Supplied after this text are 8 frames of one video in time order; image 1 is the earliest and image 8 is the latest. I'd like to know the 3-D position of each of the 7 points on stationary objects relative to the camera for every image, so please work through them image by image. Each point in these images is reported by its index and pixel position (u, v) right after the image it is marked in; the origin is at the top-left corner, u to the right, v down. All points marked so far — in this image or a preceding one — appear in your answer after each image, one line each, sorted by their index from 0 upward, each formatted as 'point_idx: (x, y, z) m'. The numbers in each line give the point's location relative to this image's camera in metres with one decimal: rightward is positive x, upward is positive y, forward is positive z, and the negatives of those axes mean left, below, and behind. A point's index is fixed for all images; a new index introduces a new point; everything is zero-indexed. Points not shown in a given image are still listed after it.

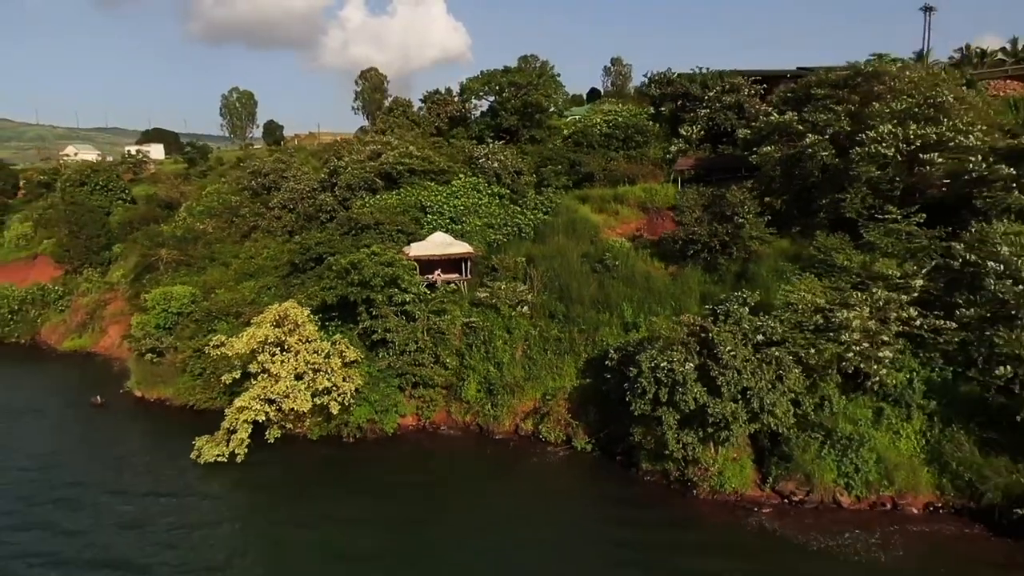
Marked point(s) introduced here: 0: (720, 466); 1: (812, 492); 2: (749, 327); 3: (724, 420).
0: (+4.4, -3.7, +17.2) m
1: (+6.2, -4.2, +16.8) m
2: (+5.2, -0.9, +17.9) m
3: (+4.3, -2.7, +16.7) m
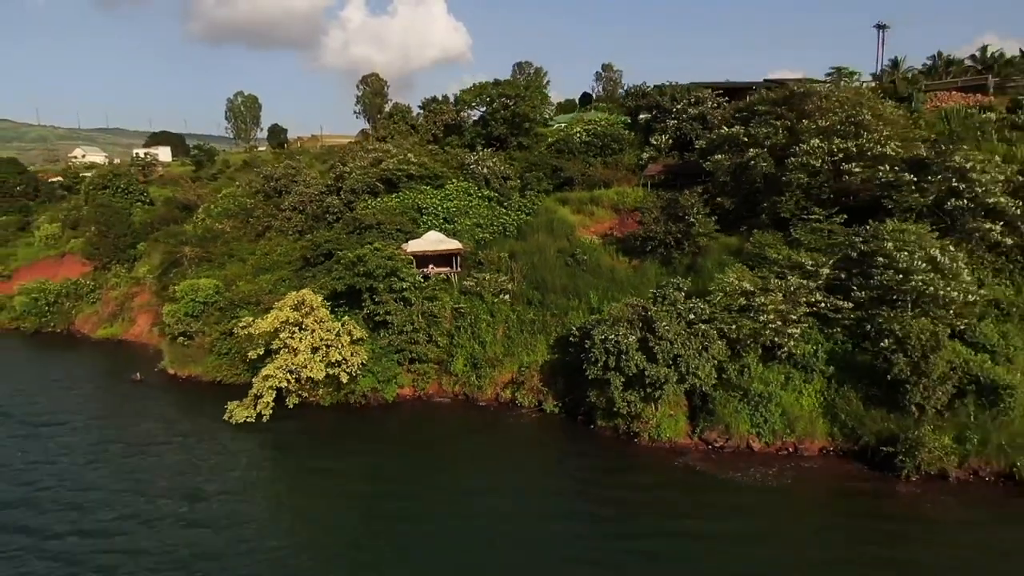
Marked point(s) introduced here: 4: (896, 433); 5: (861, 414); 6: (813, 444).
0: (+3.8, -3.4, +21.1) m
1: (+5.6, -3.8, +20.7) m
2: (+4.6, -0.6, +21.8) m
3: (+3.7, -2.4, +20.6) m
4: (+9.1, -3.4, +19.4) m
5: (+8.6, -3.1, +20.1) m
6: (+7.5, -3.9, +20.4) m
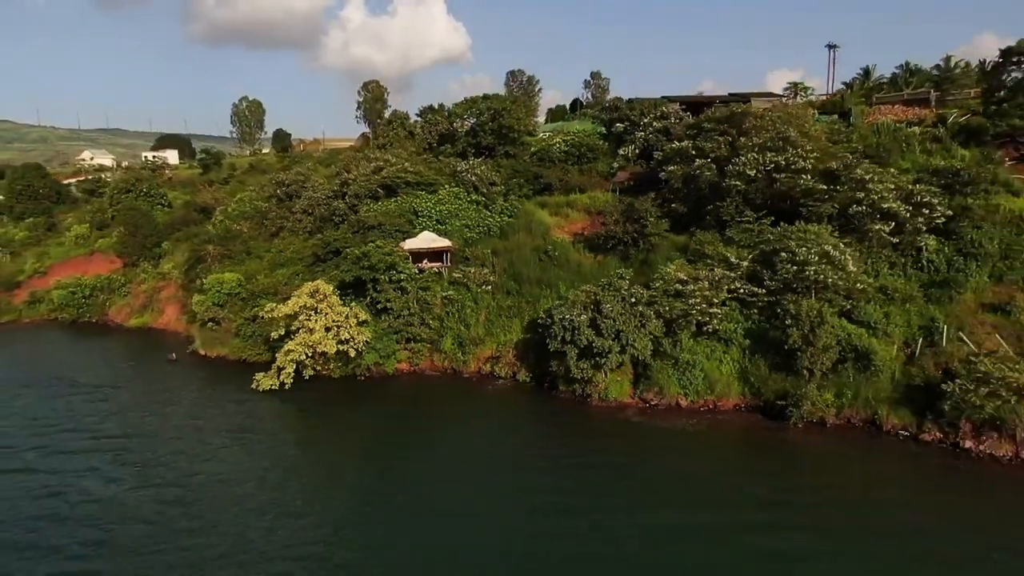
0: (+3.0, -3.1, +26.1) m
1: (+4.9, -3.5, +25.6) m
2: (+3.8, -0.2, +26.7) m
3: (+2.9, -2.0, +25.5) m
4: (+8.3, -3.1, +24.3) m
5: (+7.9, -2.7, +25.0) m
6: (+6.8, -3.5, +25.3) m
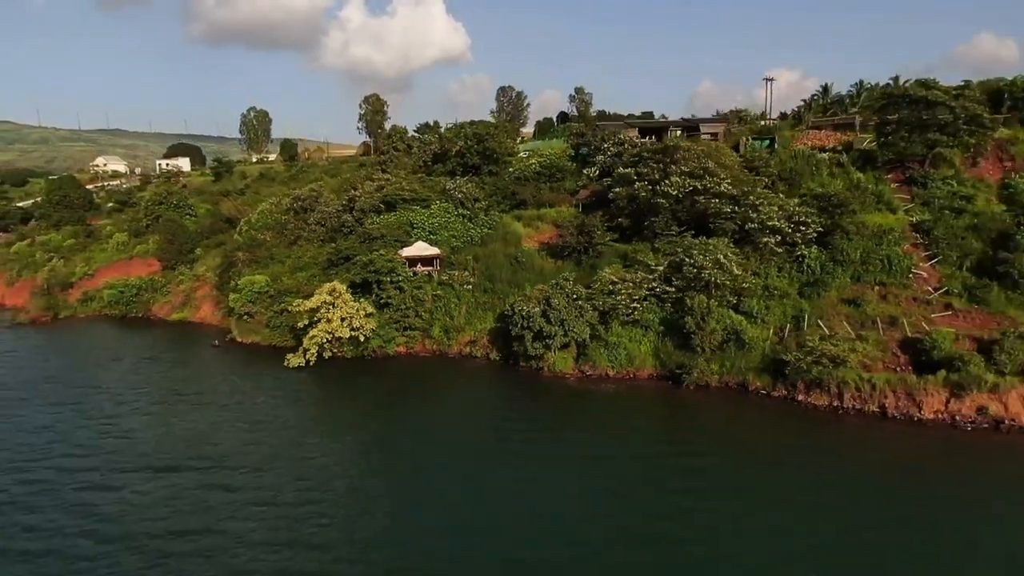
0: (+1.8, -3.0, +34.4) m
1: (+3.6, -3.4, +34.0) m
2: (+2.6, -0.2, +35.0) m
3: (+1.7, -2.0, +33.8) m
4: (+7.1, -3.0, +32.7) m
5: (+6.6, -2.7, +33.3) m
6: (+5.5, -3.5, +33.7) m
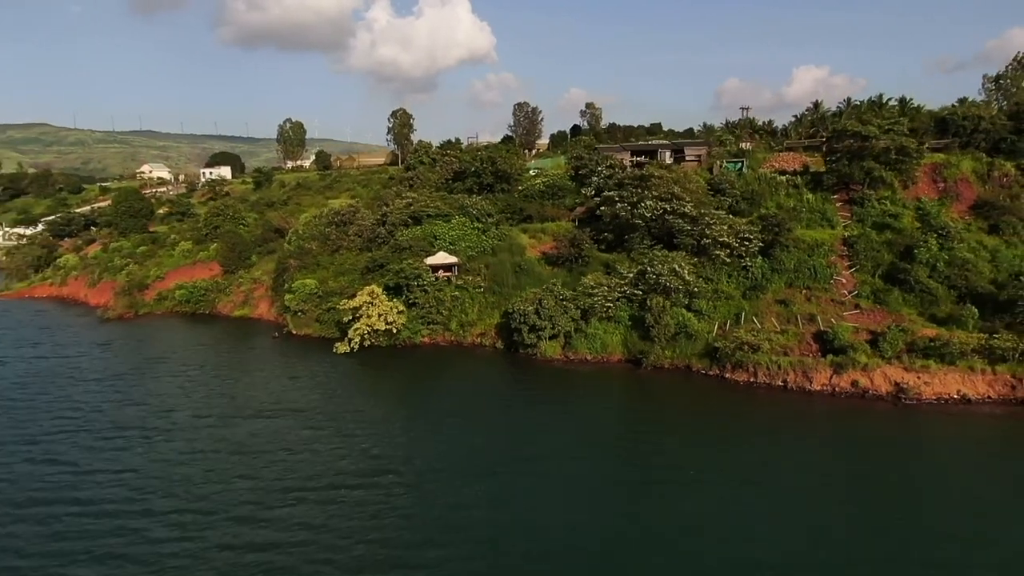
0: (+1.8, -3.2, +43.7) m
1: (+3.6, -3.6, +43.2) m
2: (+2.6, -0.4, +44.3) m
3: (+1.7, -2.2, +43.2) m
4: (+7.0, -3.2, +41.8) m
5: (+6.6, -2.9, +42.5) m
6: (+5.5, -3.7, +42.9) m
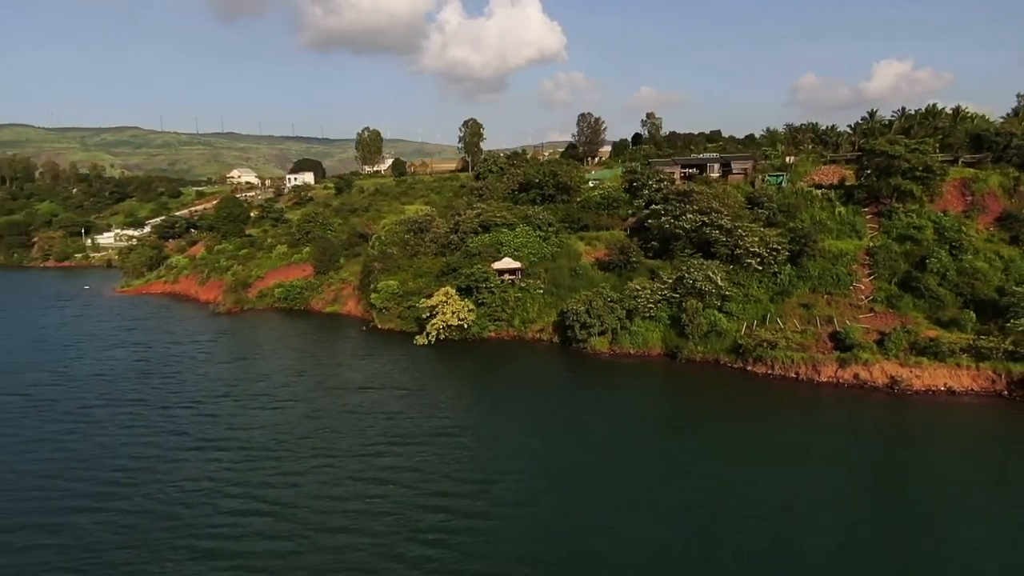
0: (+5.2, -3.4, +50.6) m
1: (+7.0, -3.8, +49.9) m
2: (+6.1, -0.5, +51.1) m
3: (+5.1, -2.3, +50.1) m
4: (+10.3, -3.4, +48.3) m
5: (+9.9, -3.1, +49.0) m
6: (+8.9, -3.9, +49.4) m
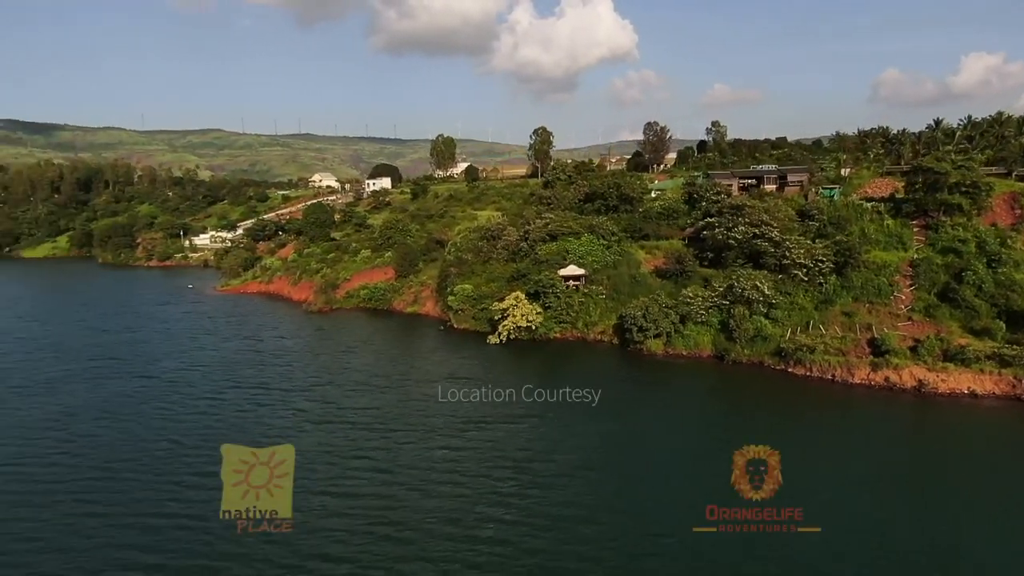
0: (+9.7, -3.9, +55.7) m
1: (+11.4, -4.3, +54.9) m
2: (+10.6, -1.0, +56.2) m
3: (+9.5, -2.8, +55.2) m
4: (+14.5, -4.0, +53.0) m
5: (+14.2, -3.6, +53.7) m
6: (+13.2, -4.4, +54.3) m
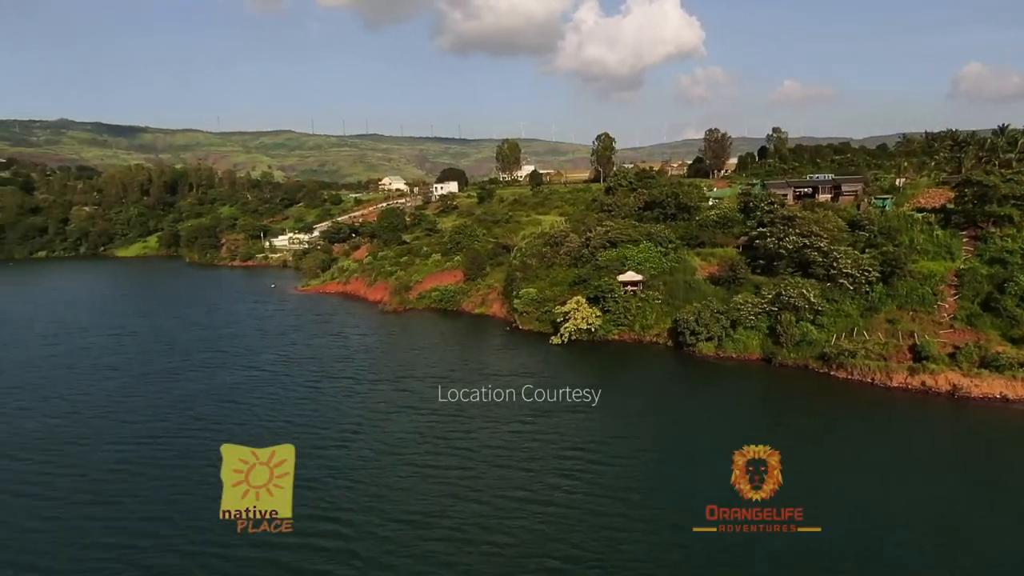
0: (+14.3, -4.3, +59.7) m
1: (+15.9, -4.8, +58.8) m
2: (+15.3, -1.5, +60.1) m
3: (+14.0, -3.3, +59.2) m
4: (+18.8, -4.5, +56.6) m
5: (+18.6, -4.2, +57.4) m
6: (+17.6, -4.9, +58.0) m
